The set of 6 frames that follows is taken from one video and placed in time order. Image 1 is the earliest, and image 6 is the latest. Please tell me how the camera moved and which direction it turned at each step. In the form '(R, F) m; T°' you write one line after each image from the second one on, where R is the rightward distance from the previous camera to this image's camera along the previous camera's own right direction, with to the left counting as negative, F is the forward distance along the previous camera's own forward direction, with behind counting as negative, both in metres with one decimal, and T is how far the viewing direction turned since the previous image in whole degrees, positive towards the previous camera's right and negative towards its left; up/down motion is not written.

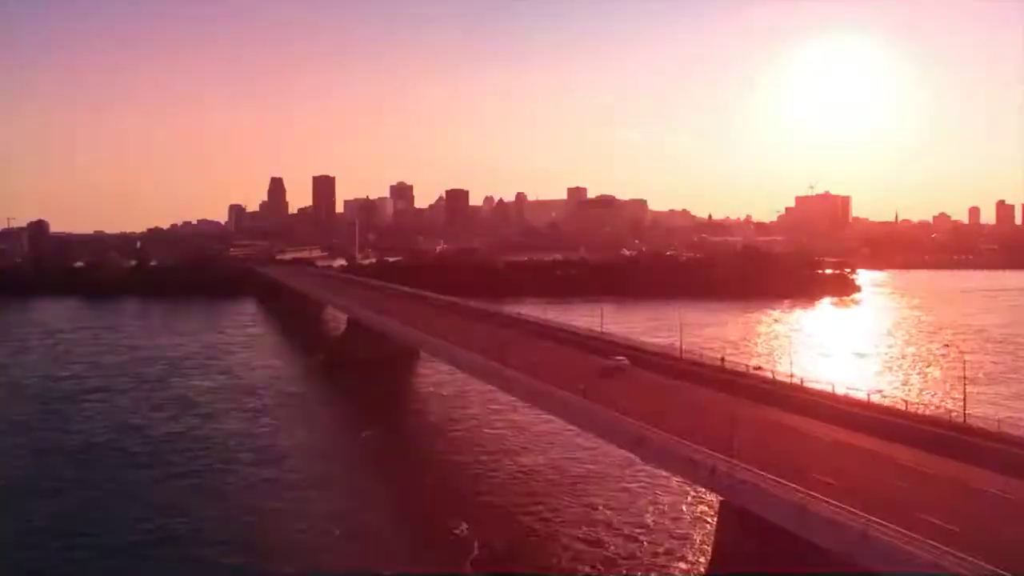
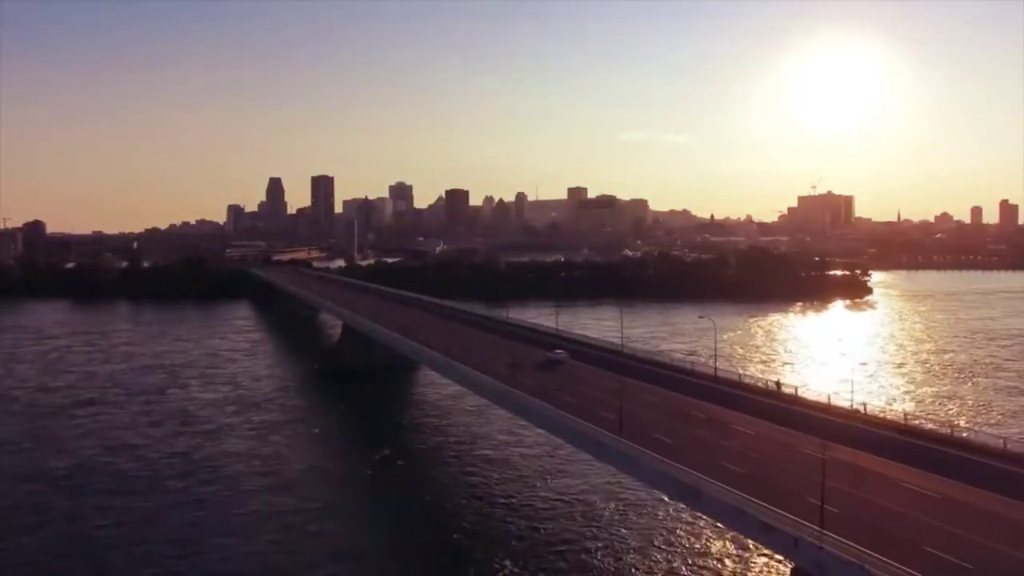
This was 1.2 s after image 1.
(-0.4, +1.1) m; 0°
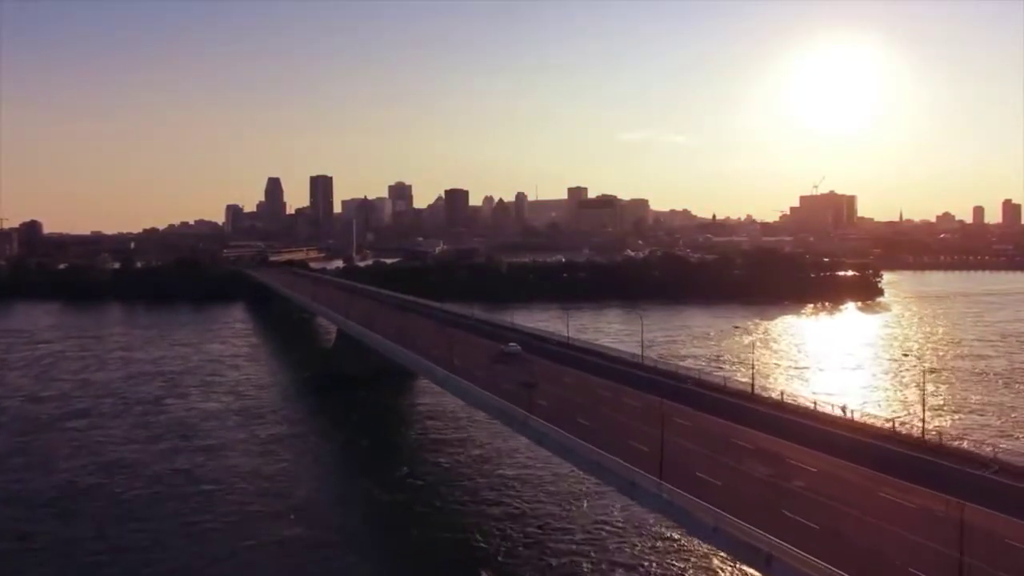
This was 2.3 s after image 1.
(-0.4, +1.0) m; 0°
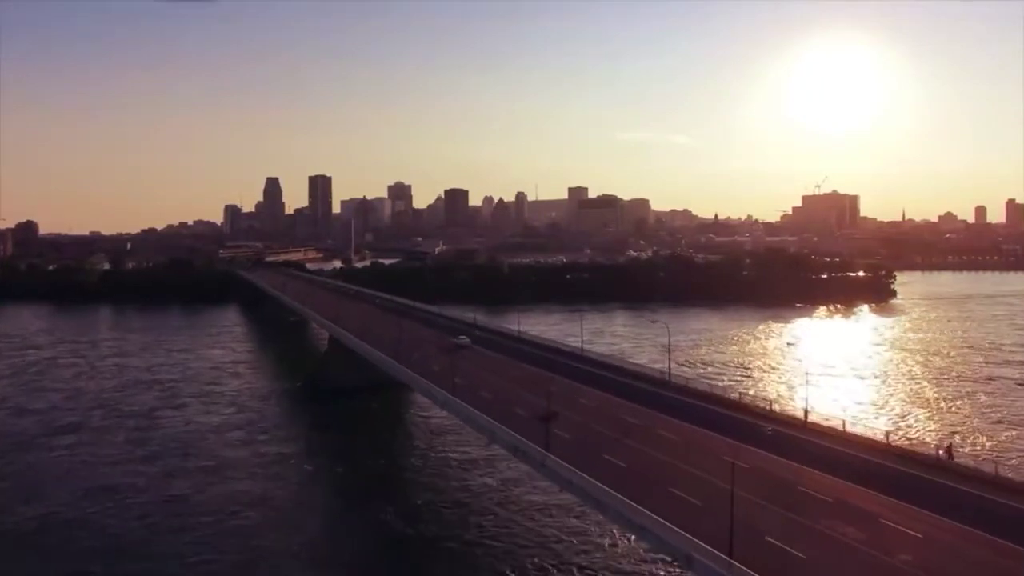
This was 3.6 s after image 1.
(-0.4, +1.2) m; 0°
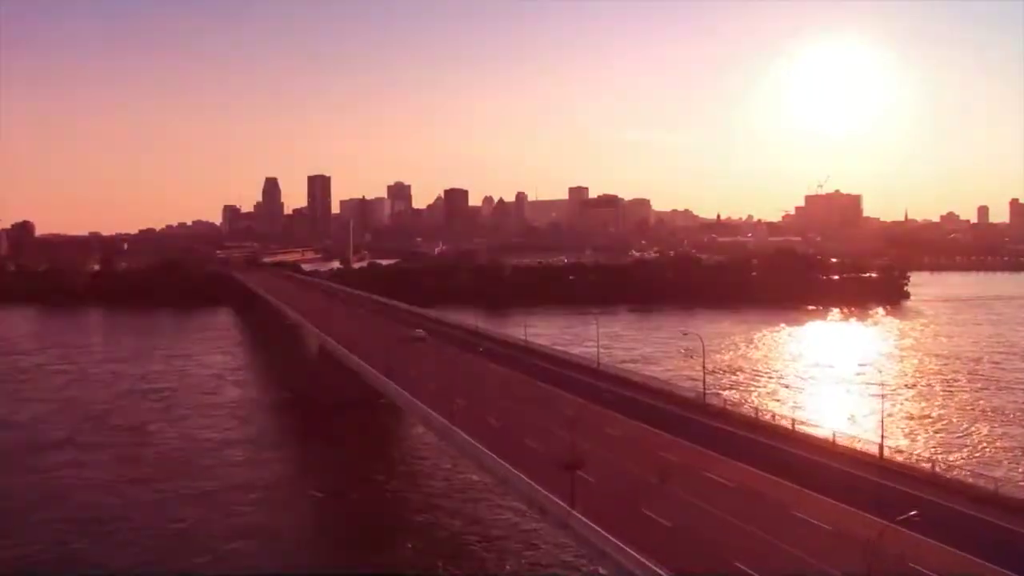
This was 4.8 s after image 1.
(-0.4, +1.2) m; 0°
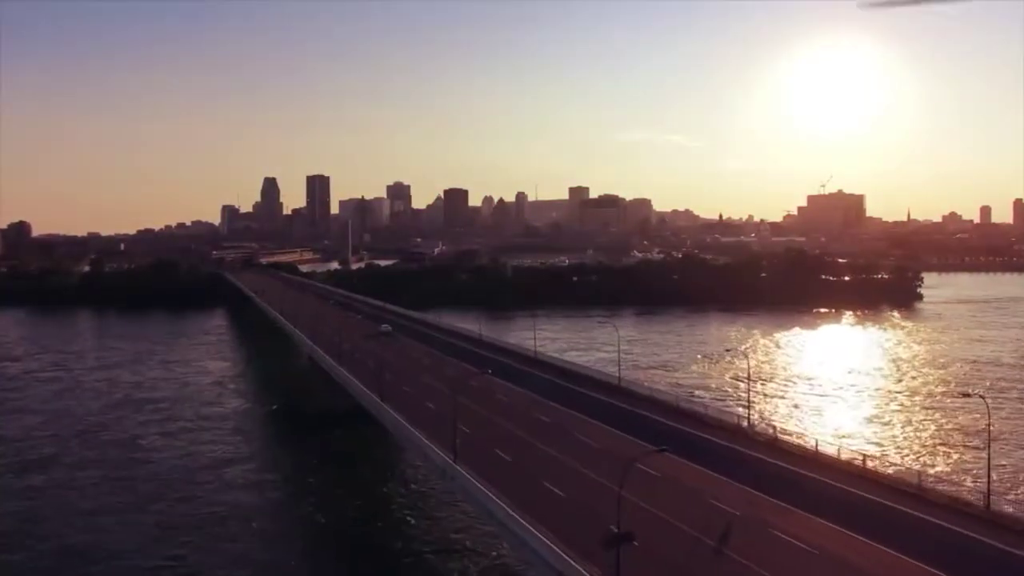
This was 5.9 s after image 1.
(-0.4, +1.0) m; 0°
